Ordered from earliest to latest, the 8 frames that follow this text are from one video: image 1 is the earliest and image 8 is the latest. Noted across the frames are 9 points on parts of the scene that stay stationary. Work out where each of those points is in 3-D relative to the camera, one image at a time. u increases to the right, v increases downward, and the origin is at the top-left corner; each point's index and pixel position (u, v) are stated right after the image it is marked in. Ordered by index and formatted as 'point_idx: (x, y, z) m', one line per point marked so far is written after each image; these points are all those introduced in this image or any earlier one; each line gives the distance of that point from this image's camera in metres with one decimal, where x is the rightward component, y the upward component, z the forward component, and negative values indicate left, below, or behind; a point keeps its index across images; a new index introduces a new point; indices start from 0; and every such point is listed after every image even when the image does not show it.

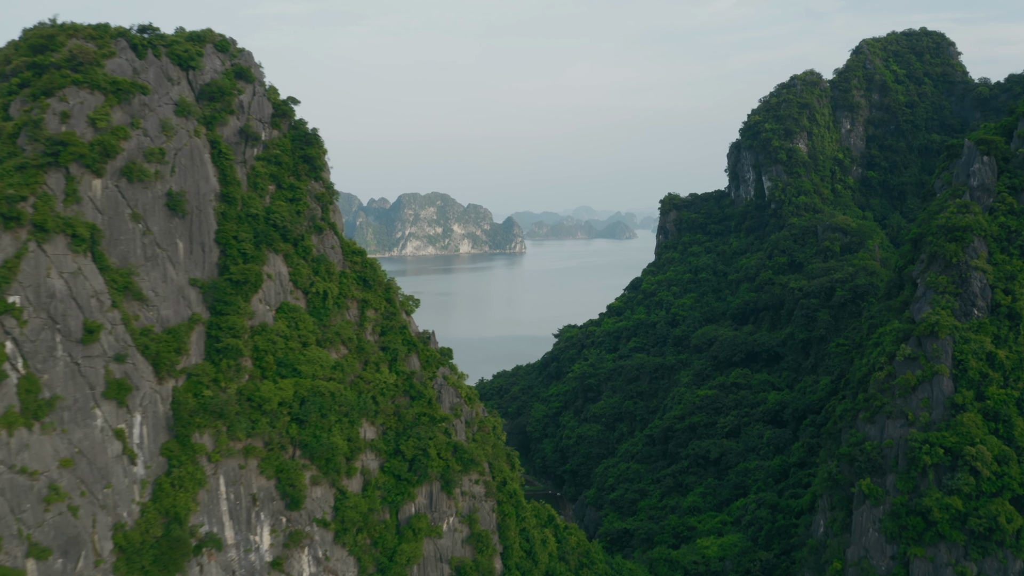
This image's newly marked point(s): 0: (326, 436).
0: (-4.8, -3.8, +19.0) m
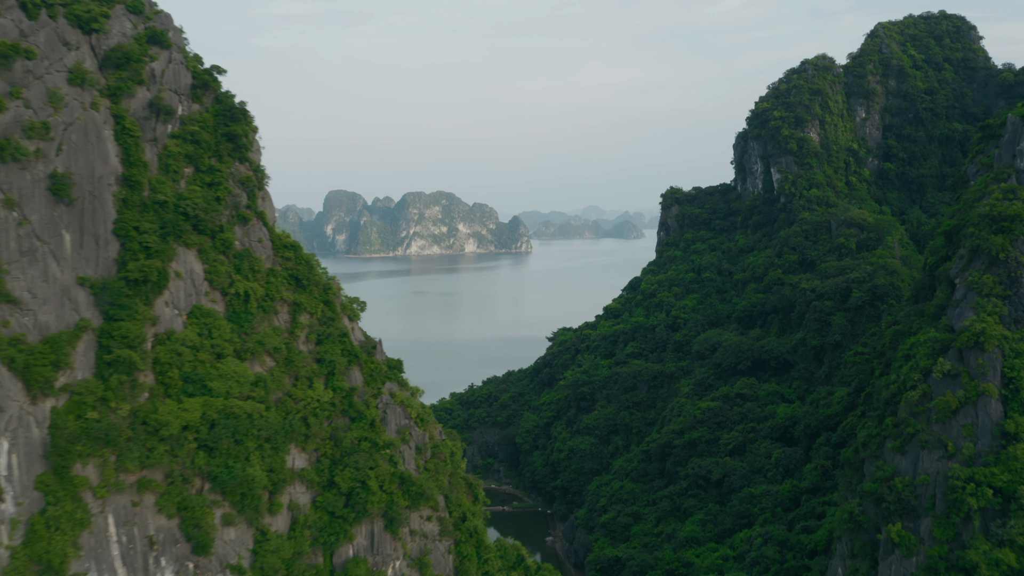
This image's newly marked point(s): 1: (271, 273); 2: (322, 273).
0: (-5.8, -3.8, +15.8) m
1: (-6.0, +0.4, +18.1) m
2: (-5.1, +0.4, +19.4) m
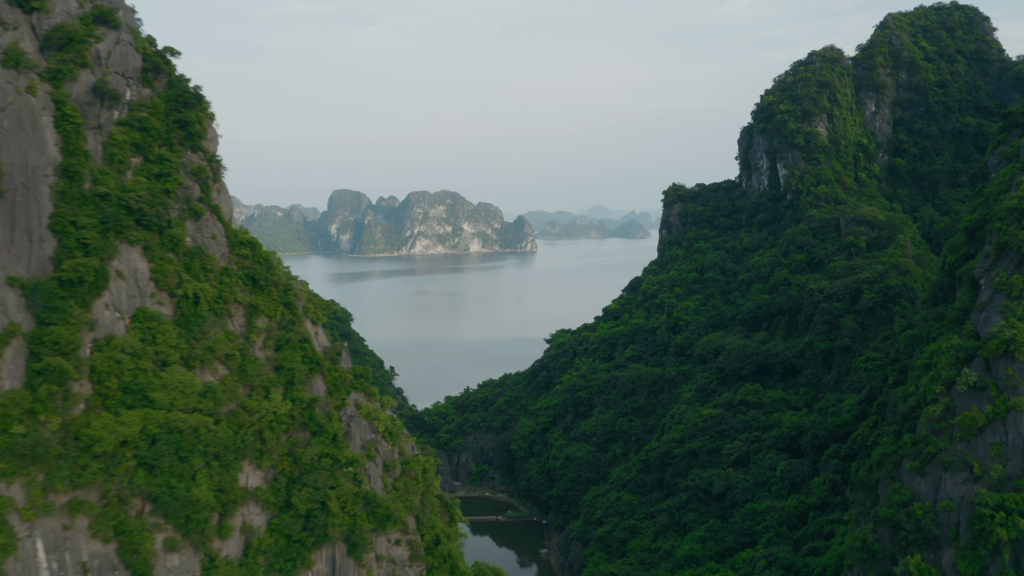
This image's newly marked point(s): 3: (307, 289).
0: (-6.3, -3.8, +14.3) m
1: (-6.5, +0.3, +16.6) m
2: (-5.6, +0.4, +17.9) m
3: (-5.3, -0.1, +18.3) m
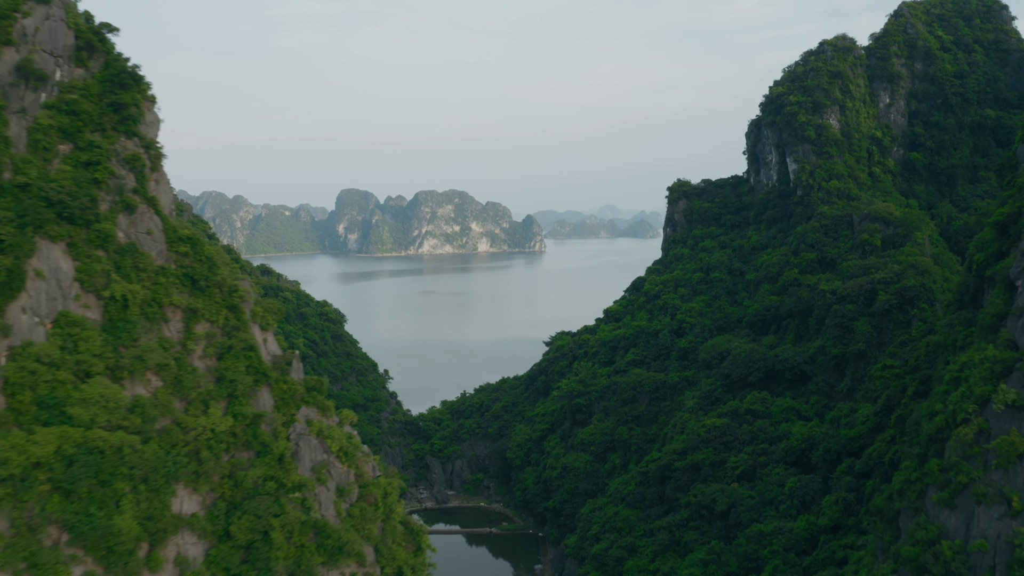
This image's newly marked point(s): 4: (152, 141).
0: (-6.9, -3.9, +12.6) m
1: (-7.1, +0.3, +14.9) m
2: (-6.1, +0.3, +16.2) m
3: (-5.8, -0.1, +16.6) m
4: (-7.7, +3.2, +15.9) m
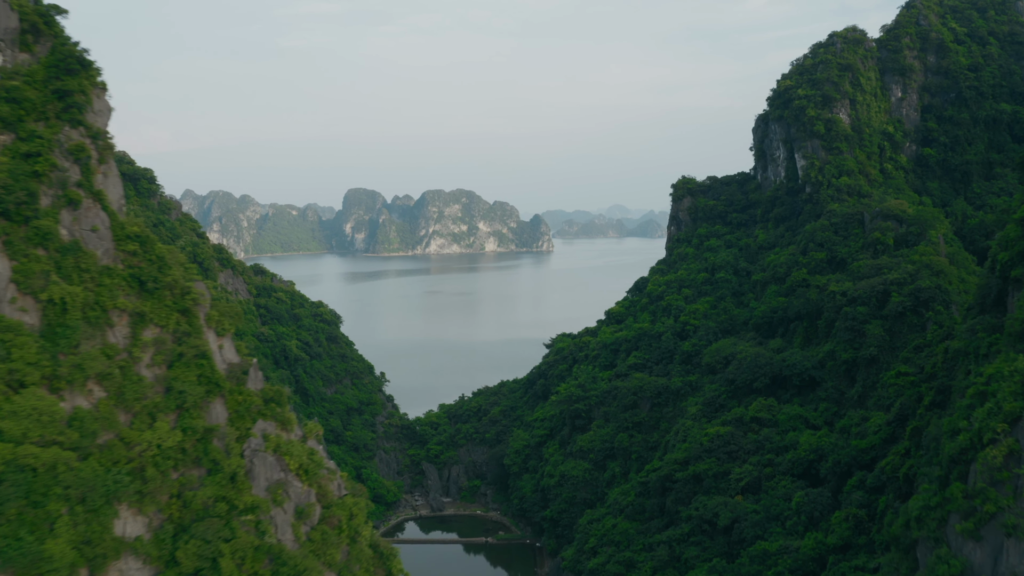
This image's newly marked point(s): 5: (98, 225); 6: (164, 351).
0: (-7.3, -3.9, +11.4) m
1: (-7.5, +0.3, +13.7) m
2: (-6.5, +0.3, +15.0) m
3: (-6.2, -0.1, +15.4) m
4: (-8.1, +3.1, +14.8) m
5: (-7.8, +1.2, +14.1) m
6: (-6.4, -1.2, +13.8) m
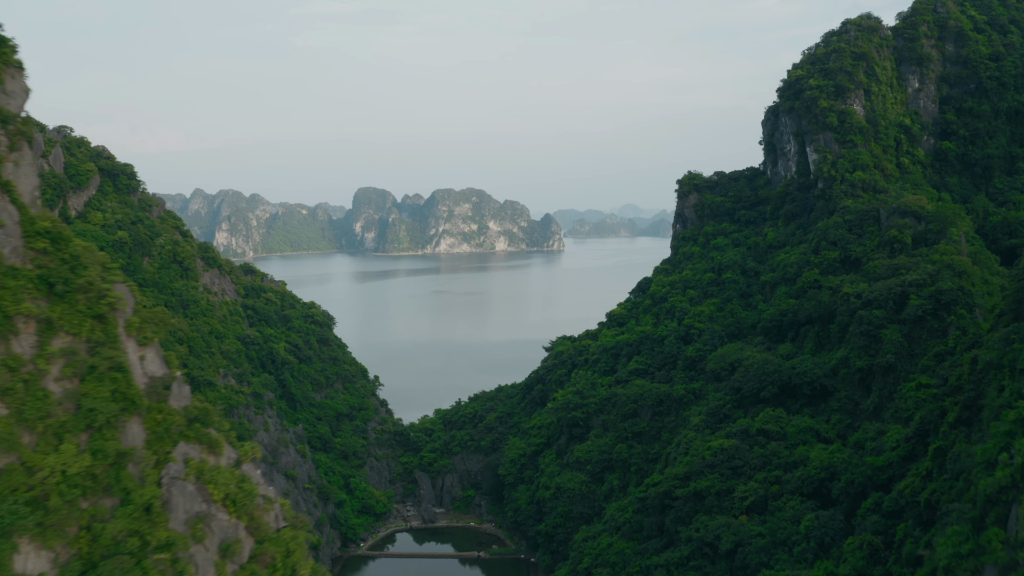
0: (-8.0, -4.0, +9.8) m
1: (-8.1, +0.2, +12.1) m
2: (-7.1, +0.2, +13.4) m
3: (-6.7, -0.2, +13.8) m
4: (-8.7, +3.1, +13.2) m
5: (-8.4, +1.1, +12.5) m
6: (-7.0, -1.2, +12.2) m
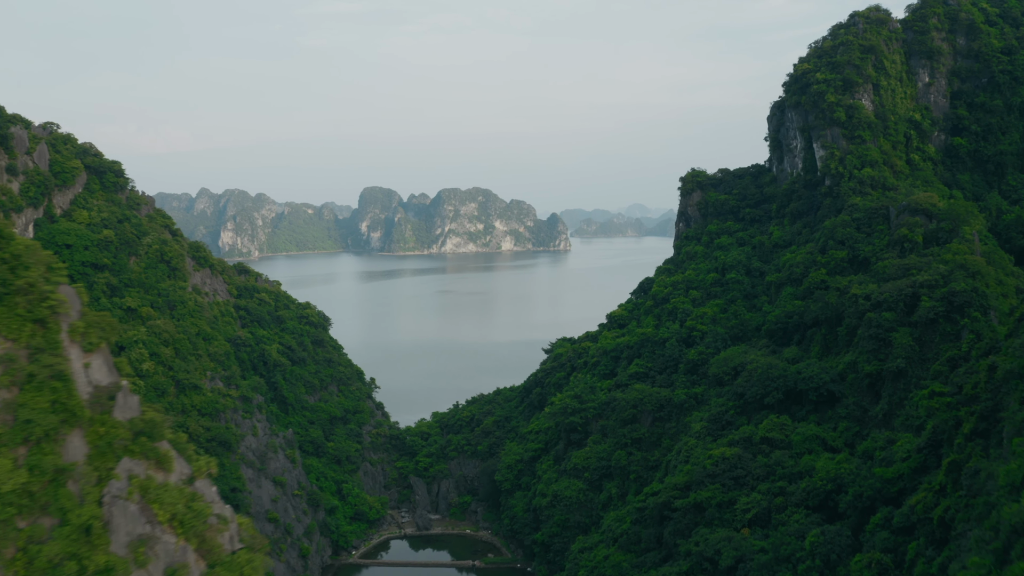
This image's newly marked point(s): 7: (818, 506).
0: (-8.4, -4.0, +8.9) m
1: (-8.4, +0.2, +11.2) m
2: (-7.4, +0.2, +12.4) m
3: (-7.1, -0.2, +12.9) m
4: (-9.1, +3.1, +12.3) m
5: (-8.7, +1.1, +11.6) m
6: (-7.4, -1.2, +11.3) m
7: (+8.2, -5.8, +19.7) m
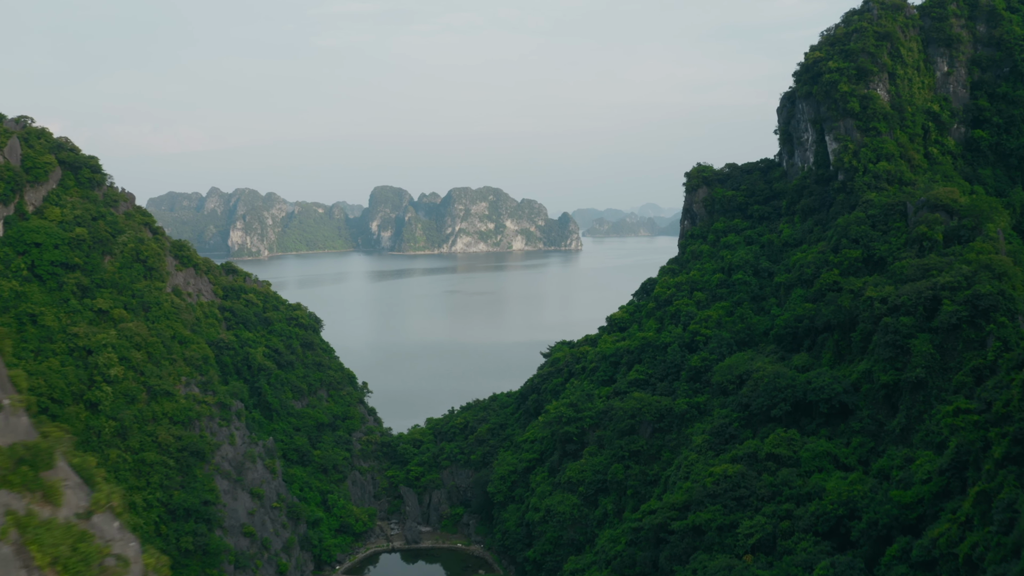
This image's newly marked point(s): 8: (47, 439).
0: (-9.1, -4.1, +7.3) m
1: (-9.1, +0.1, +9.6) m
2: (-8.1, +0.2, +10.9) m
3: (-7.7, -0.3, +11.3) m
4: (-9.7, +3.0, +10.7) m
5: (-9.4, +1.1, +10.0) m
6: (-8.0, -1.3, +9.7) m
7: (+7.6, -5.9, +17.8) m
8: (-6.3, -2.2, +11.1) m
